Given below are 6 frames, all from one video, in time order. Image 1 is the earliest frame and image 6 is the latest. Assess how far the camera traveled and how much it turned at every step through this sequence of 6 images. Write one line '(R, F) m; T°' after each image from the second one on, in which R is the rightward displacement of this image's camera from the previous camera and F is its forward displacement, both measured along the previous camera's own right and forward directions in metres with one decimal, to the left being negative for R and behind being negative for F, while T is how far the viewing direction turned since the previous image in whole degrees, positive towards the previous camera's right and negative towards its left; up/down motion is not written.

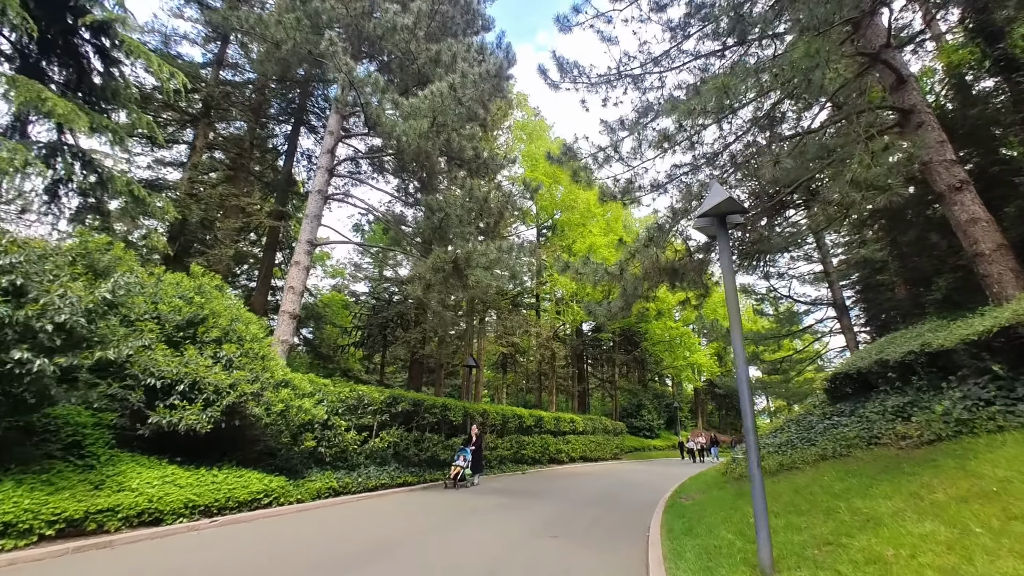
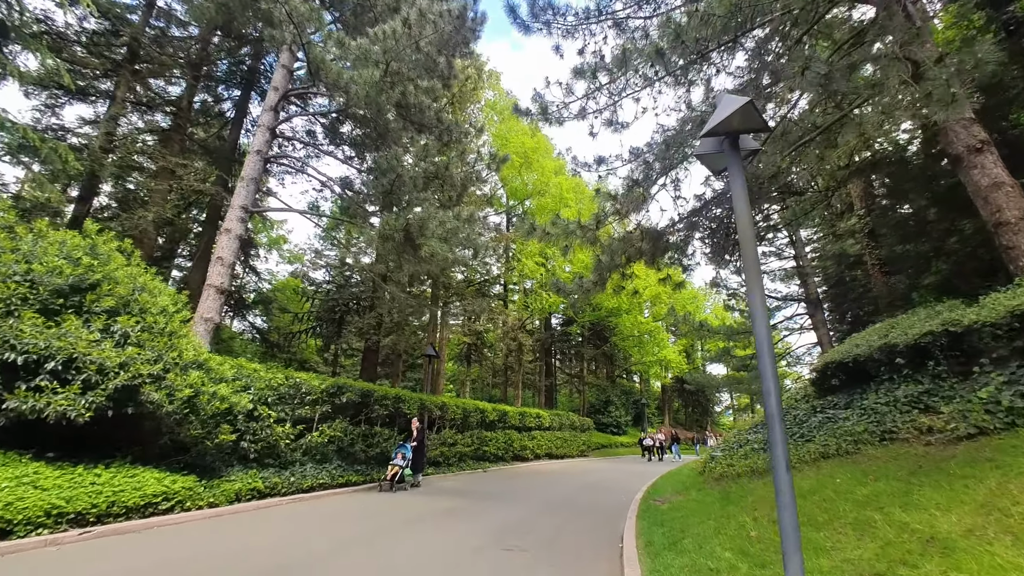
(+0.2, +1.1) m; +3°
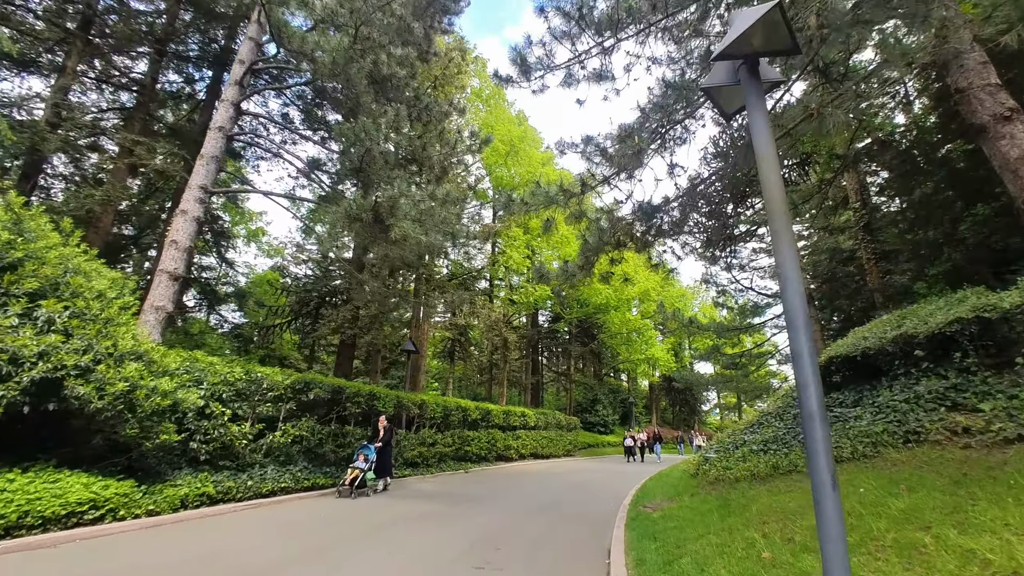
(+0.1, +0.7) m; +1°
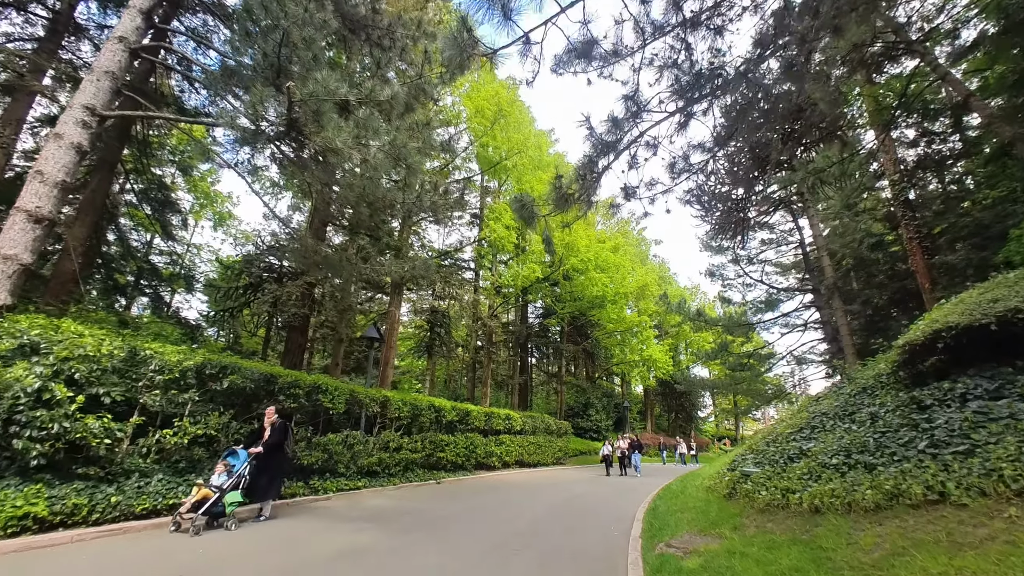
(+0.2, +2.1) m; +1°
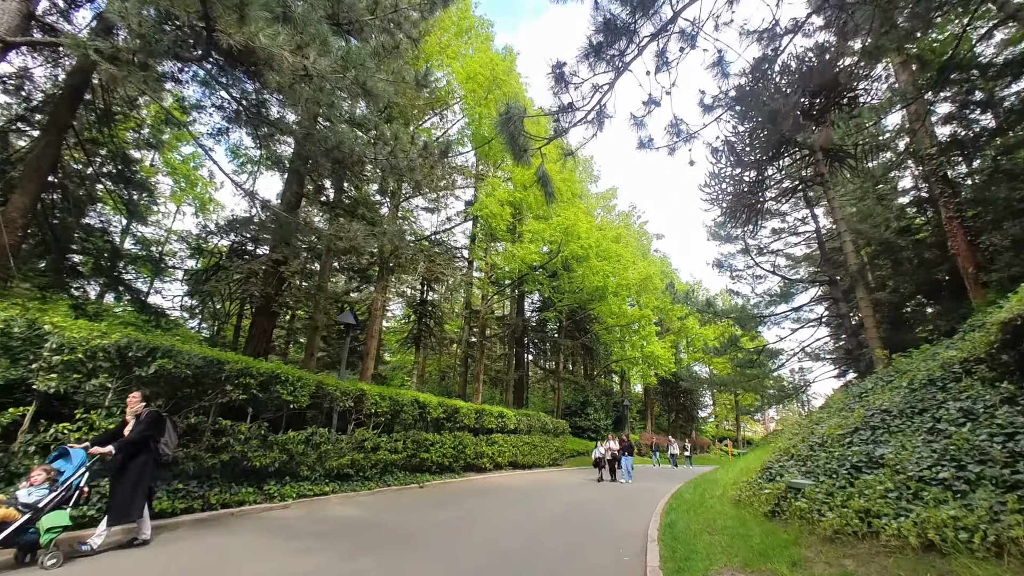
(+0.1, +1.3) m; 0°
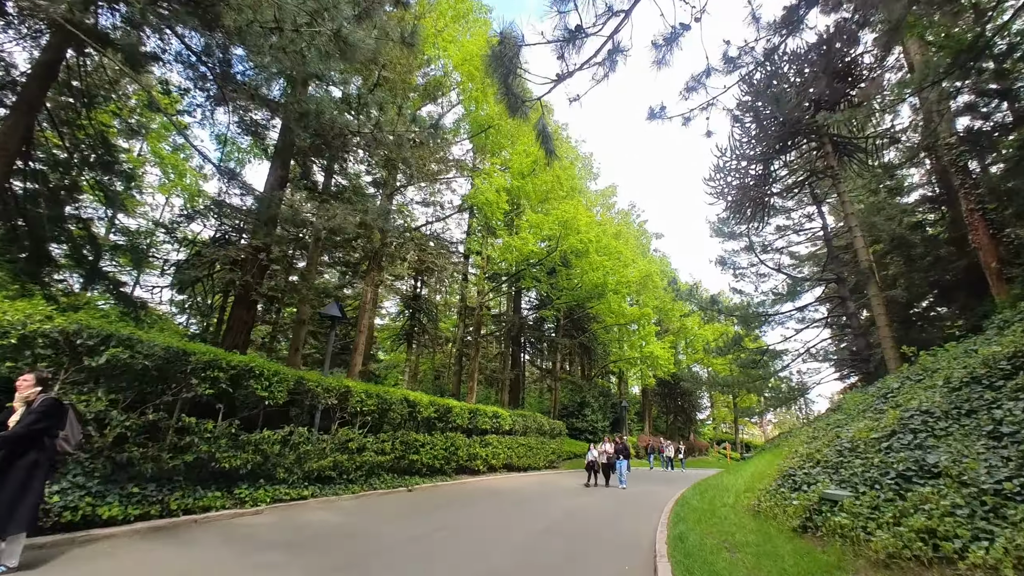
(0.0, +0.6) m; 0°
